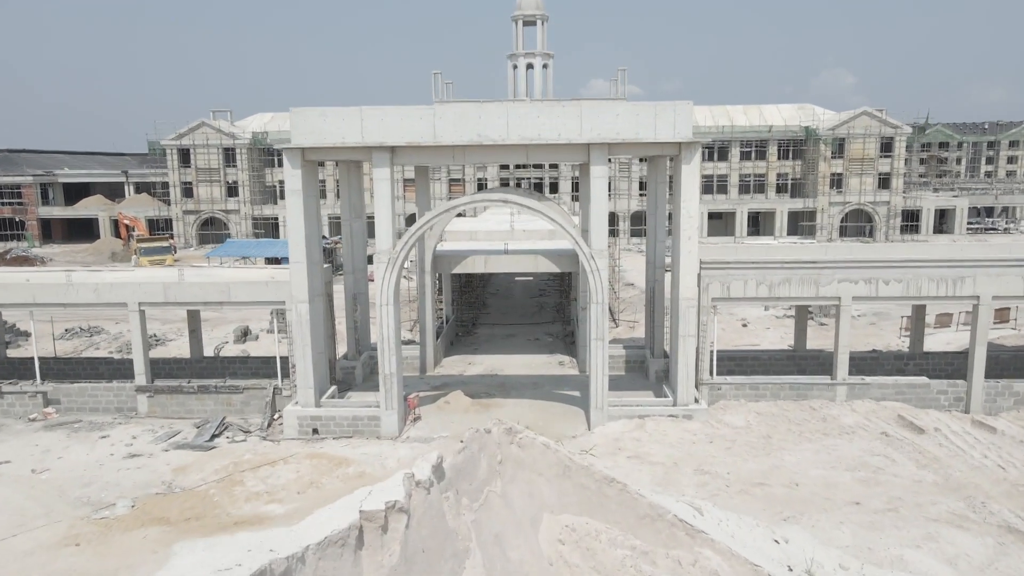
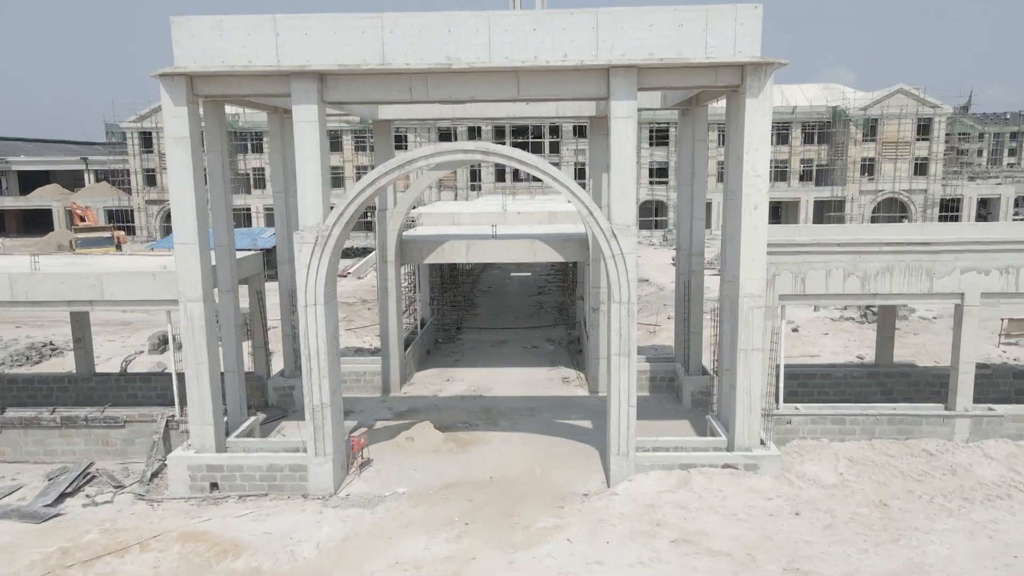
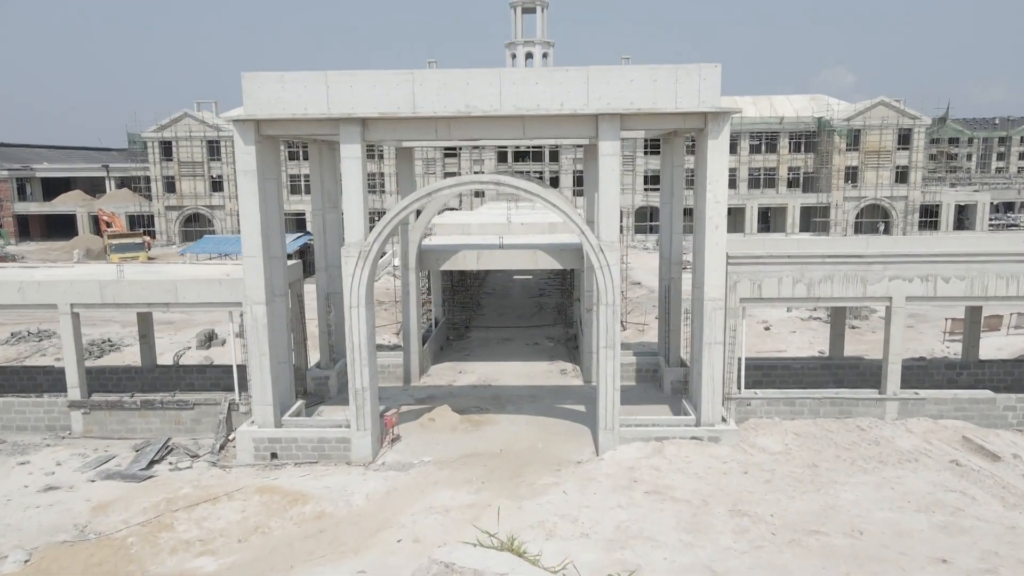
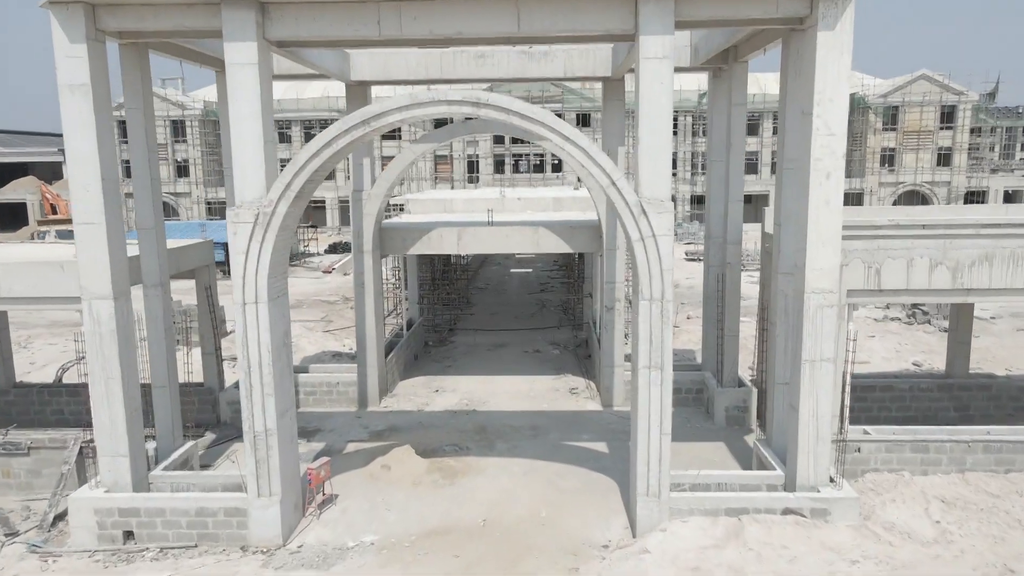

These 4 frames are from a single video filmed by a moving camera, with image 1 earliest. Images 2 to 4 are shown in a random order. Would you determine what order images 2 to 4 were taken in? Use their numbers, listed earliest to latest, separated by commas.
3, 2, 4
